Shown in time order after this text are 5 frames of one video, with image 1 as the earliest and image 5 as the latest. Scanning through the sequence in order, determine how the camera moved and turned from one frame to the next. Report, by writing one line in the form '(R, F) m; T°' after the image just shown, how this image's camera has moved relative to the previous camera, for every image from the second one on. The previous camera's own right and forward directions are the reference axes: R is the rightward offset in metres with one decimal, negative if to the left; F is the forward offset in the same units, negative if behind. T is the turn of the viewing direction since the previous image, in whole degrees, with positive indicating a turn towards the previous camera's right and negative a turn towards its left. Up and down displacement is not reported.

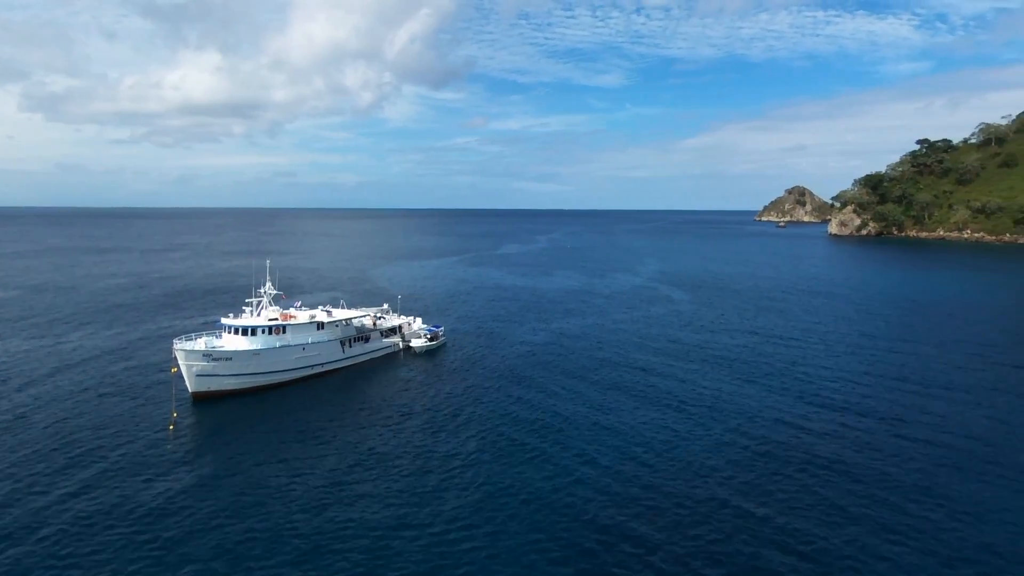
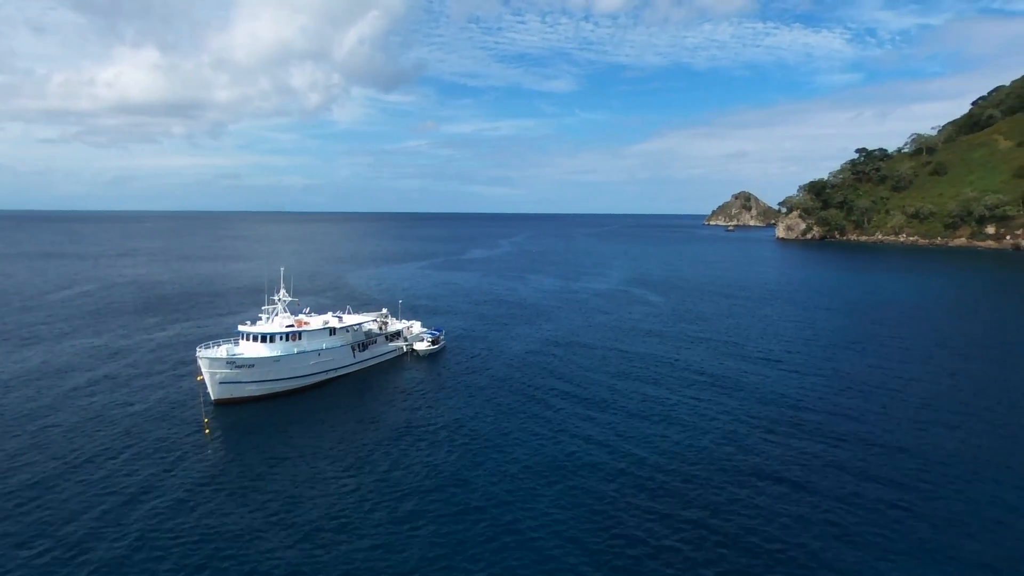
(-5.4, -2.3) m; +4°
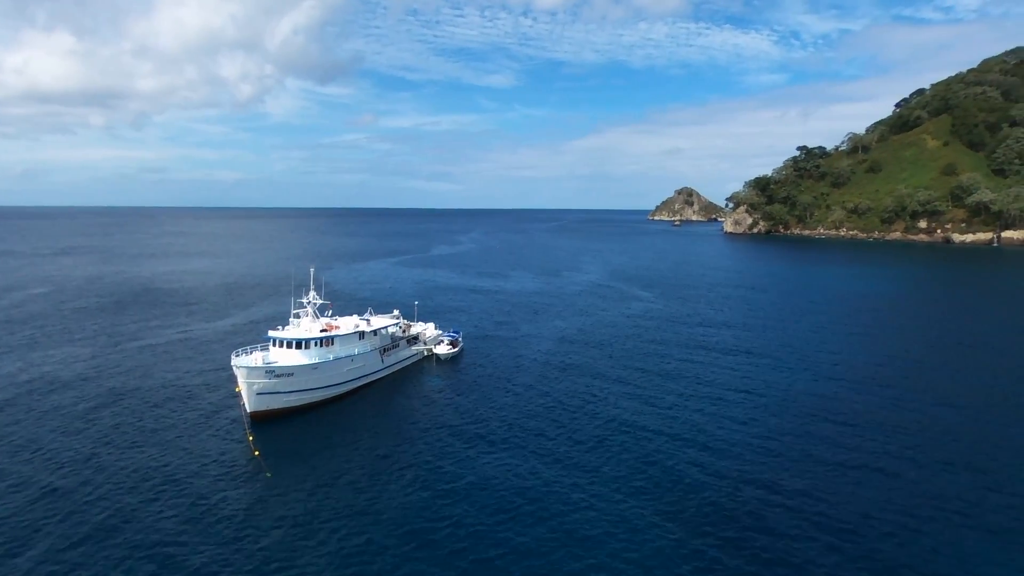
(-8.8, +2.2) m; +5°
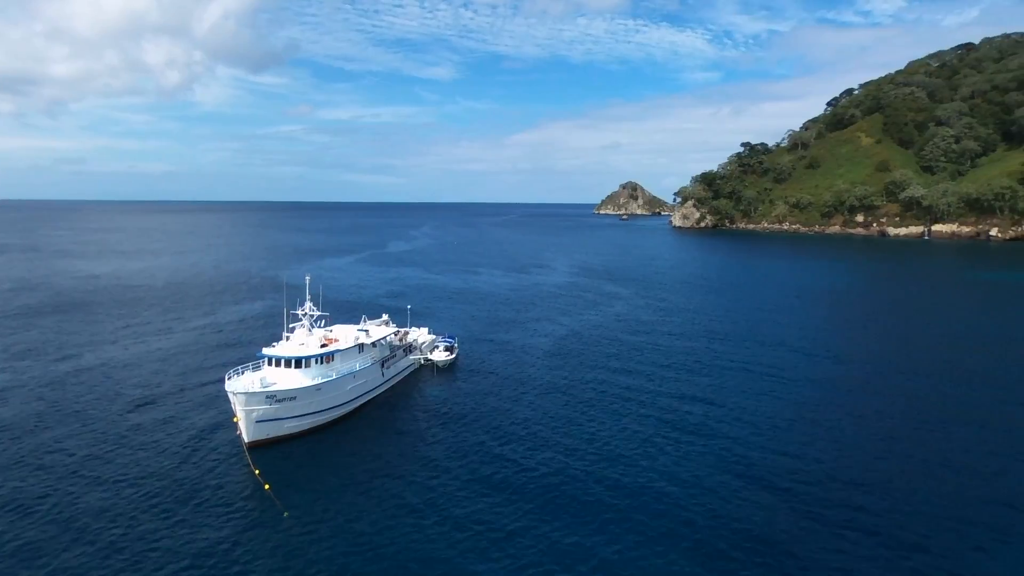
(-5.7, +3.9) m; +5°
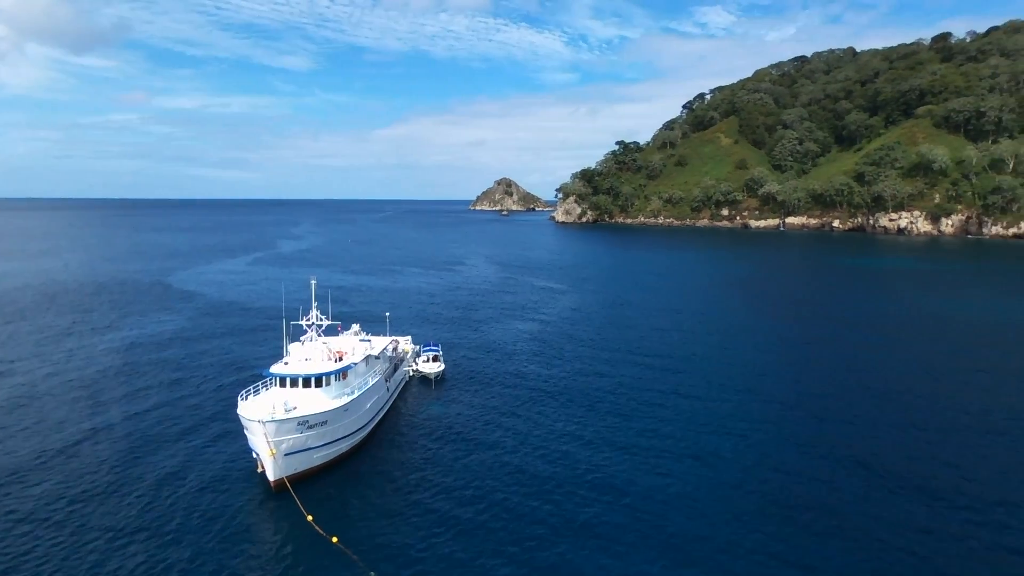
(-11.3, +5.1) m; +12°
